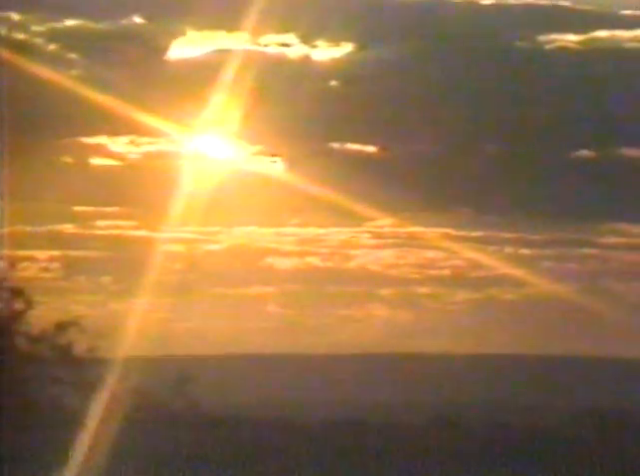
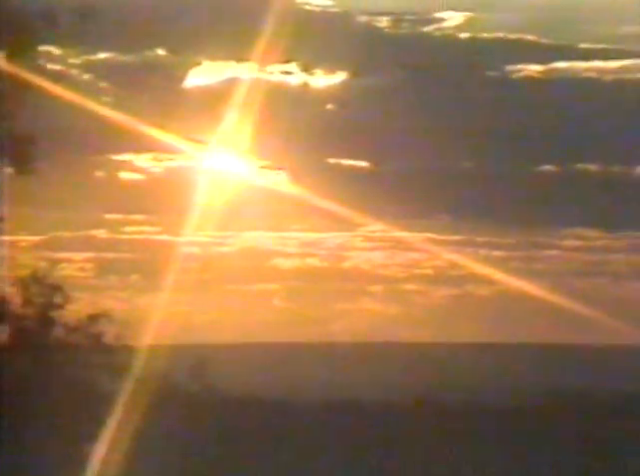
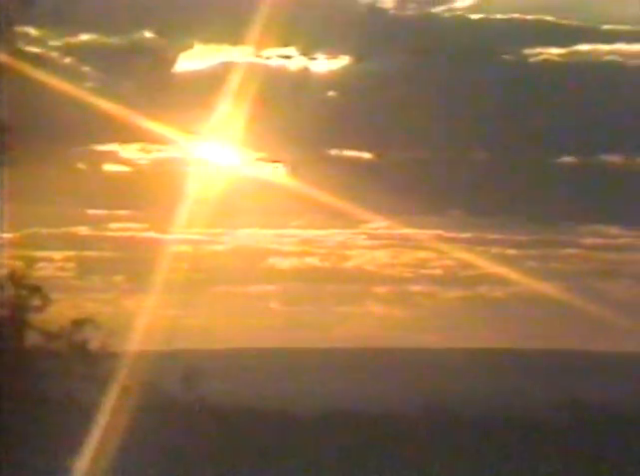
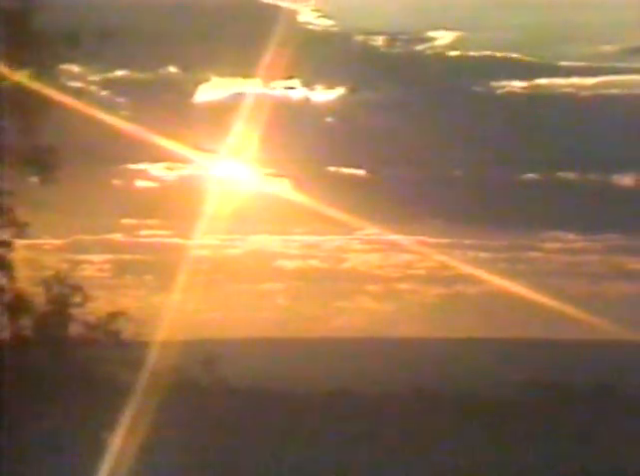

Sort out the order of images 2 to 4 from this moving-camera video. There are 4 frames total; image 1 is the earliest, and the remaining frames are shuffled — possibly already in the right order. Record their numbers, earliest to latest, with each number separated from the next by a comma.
3, 2, 4
